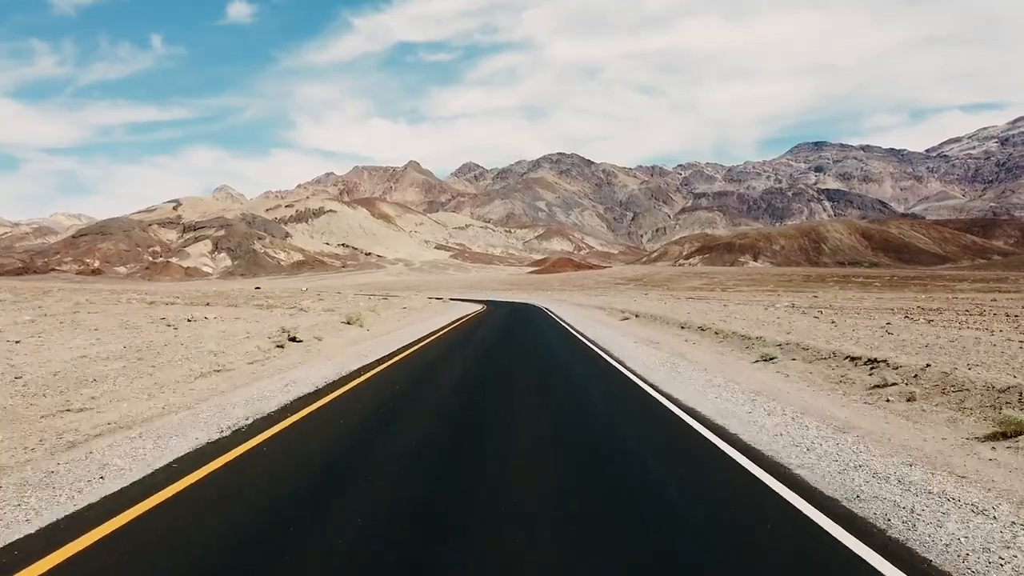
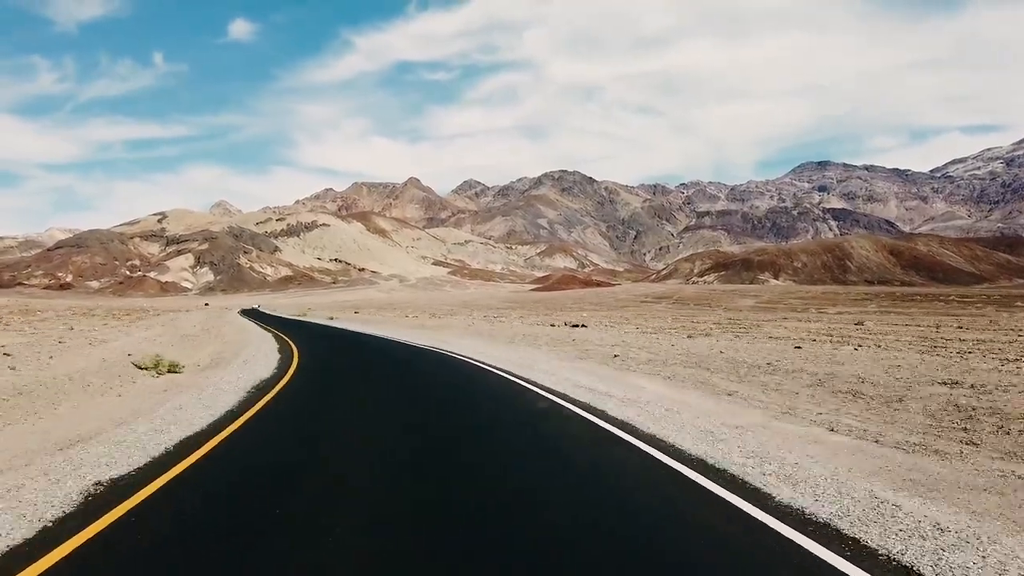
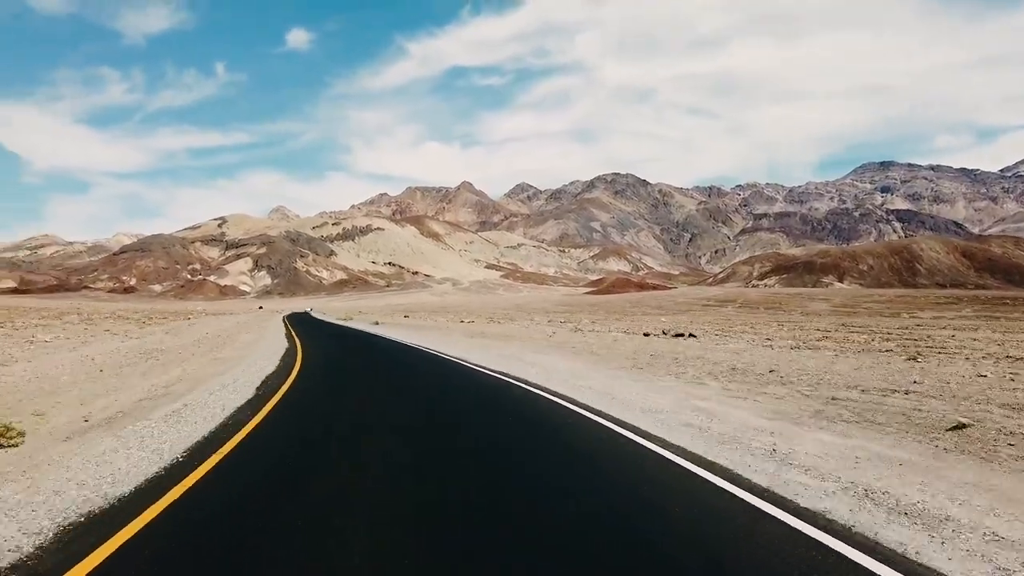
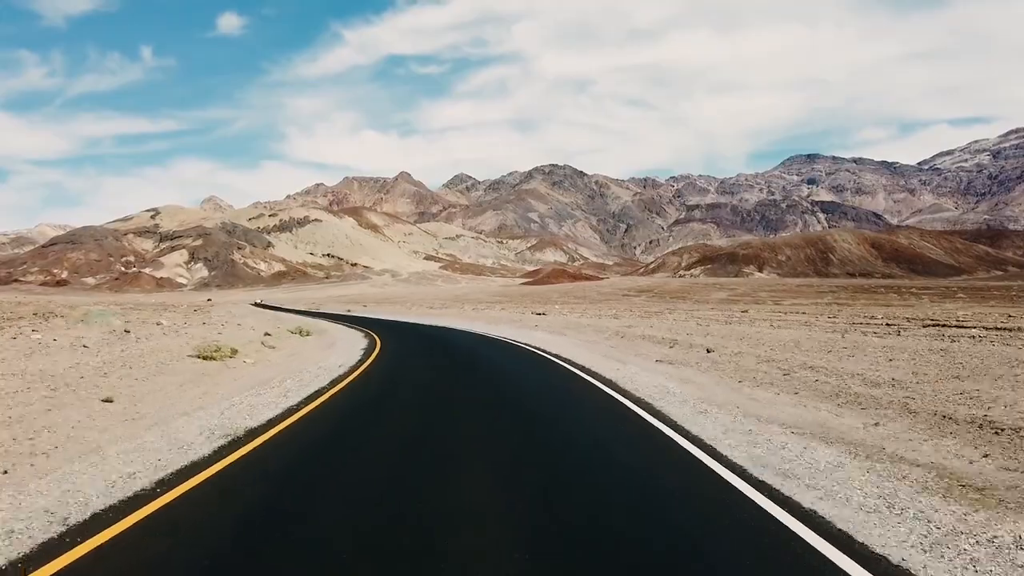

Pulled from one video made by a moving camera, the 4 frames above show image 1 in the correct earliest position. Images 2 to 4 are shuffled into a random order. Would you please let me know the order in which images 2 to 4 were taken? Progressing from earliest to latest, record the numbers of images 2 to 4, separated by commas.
4, 2, 3
